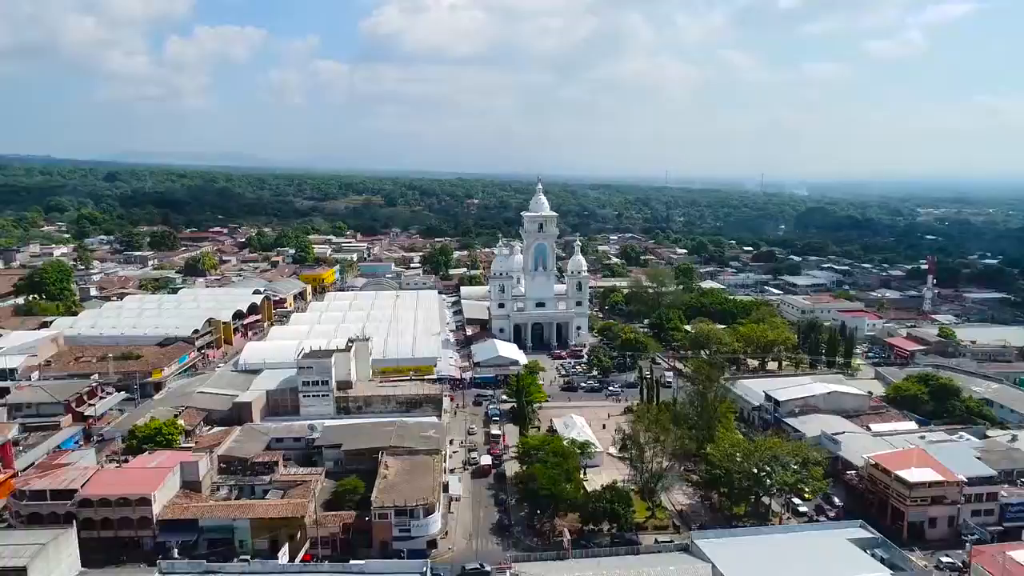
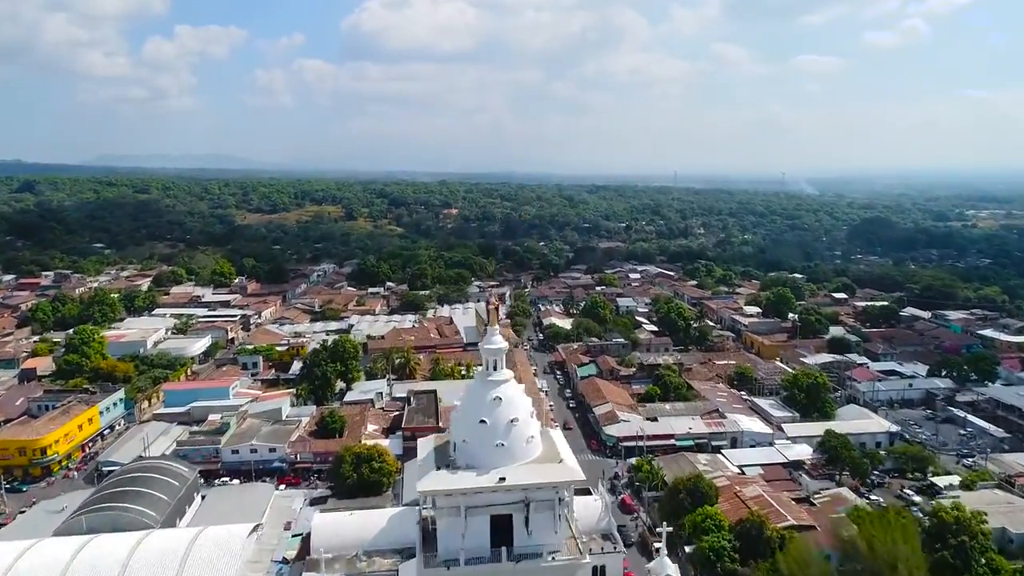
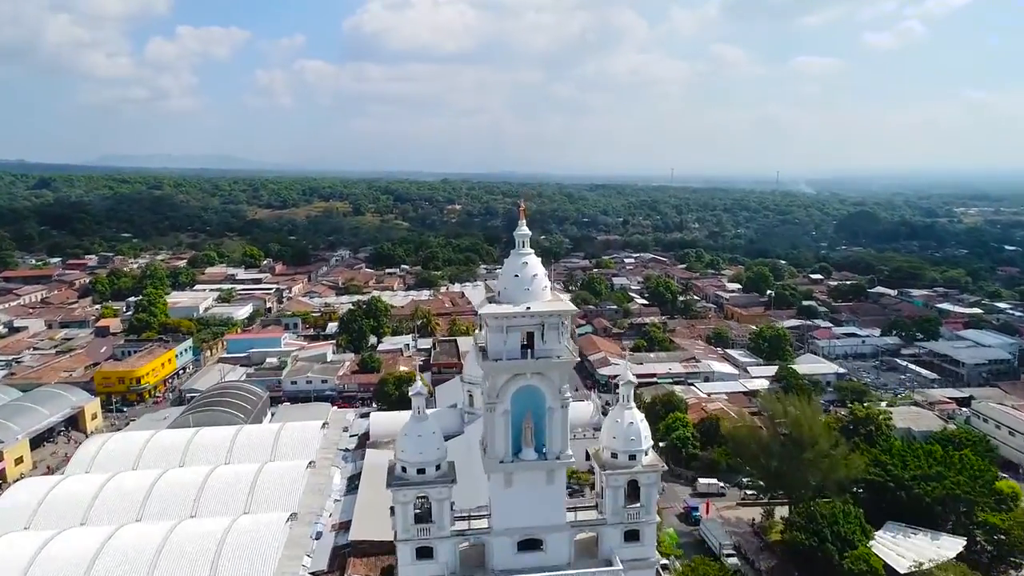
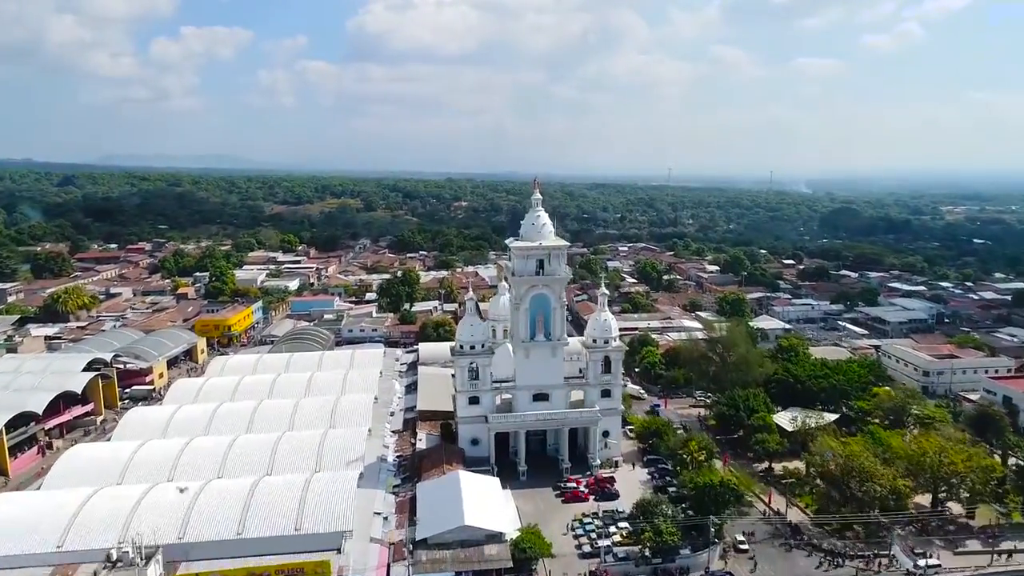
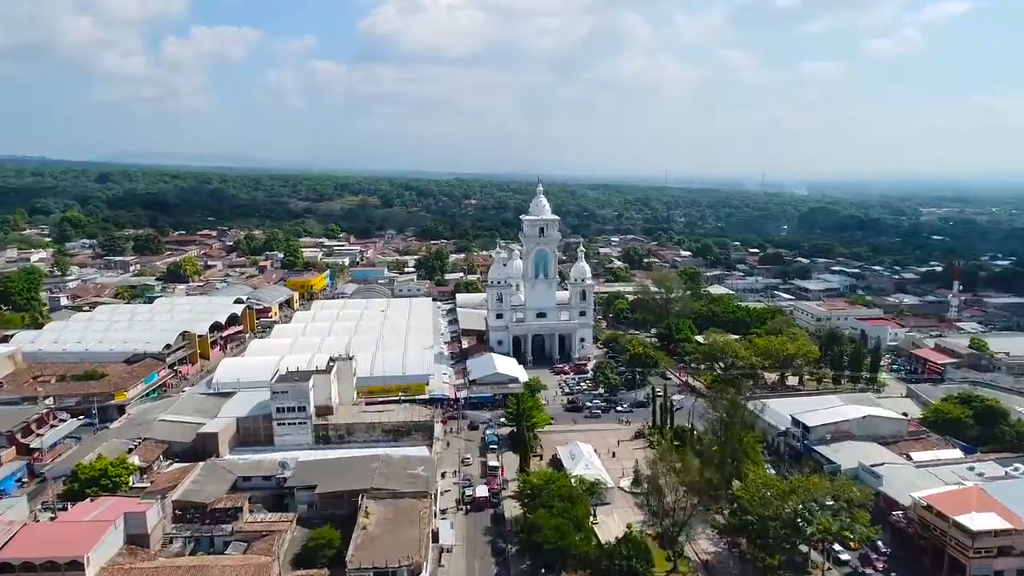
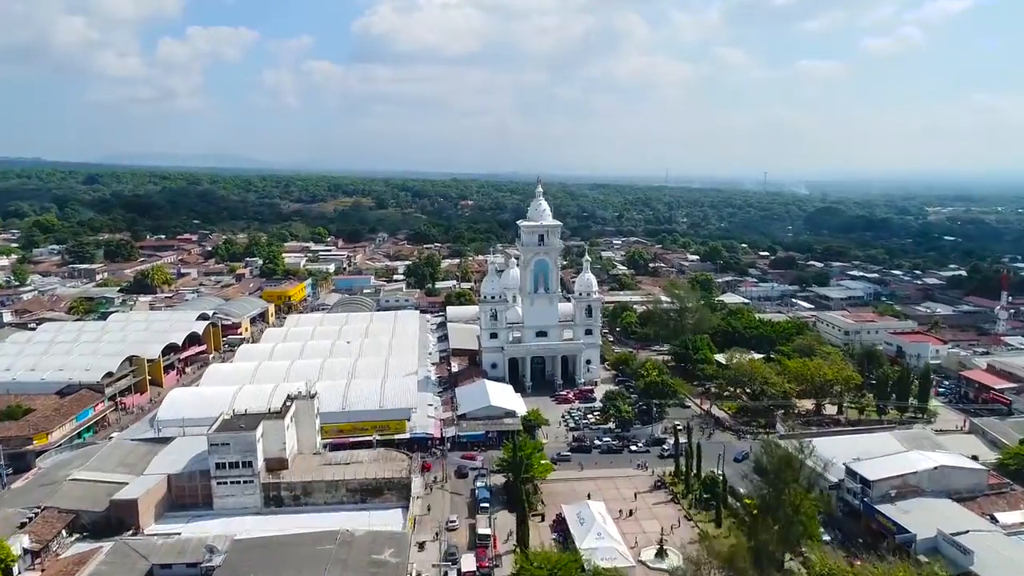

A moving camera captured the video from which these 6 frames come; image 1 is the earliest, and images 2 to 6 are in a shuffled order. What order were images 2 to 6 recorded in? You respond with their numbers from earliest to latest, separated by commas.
5, 6, 4, 3, 2
